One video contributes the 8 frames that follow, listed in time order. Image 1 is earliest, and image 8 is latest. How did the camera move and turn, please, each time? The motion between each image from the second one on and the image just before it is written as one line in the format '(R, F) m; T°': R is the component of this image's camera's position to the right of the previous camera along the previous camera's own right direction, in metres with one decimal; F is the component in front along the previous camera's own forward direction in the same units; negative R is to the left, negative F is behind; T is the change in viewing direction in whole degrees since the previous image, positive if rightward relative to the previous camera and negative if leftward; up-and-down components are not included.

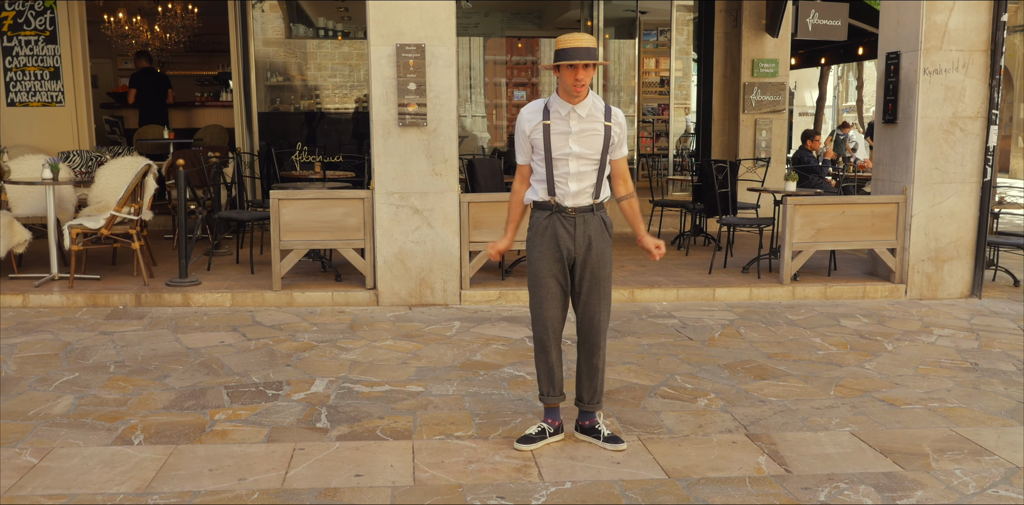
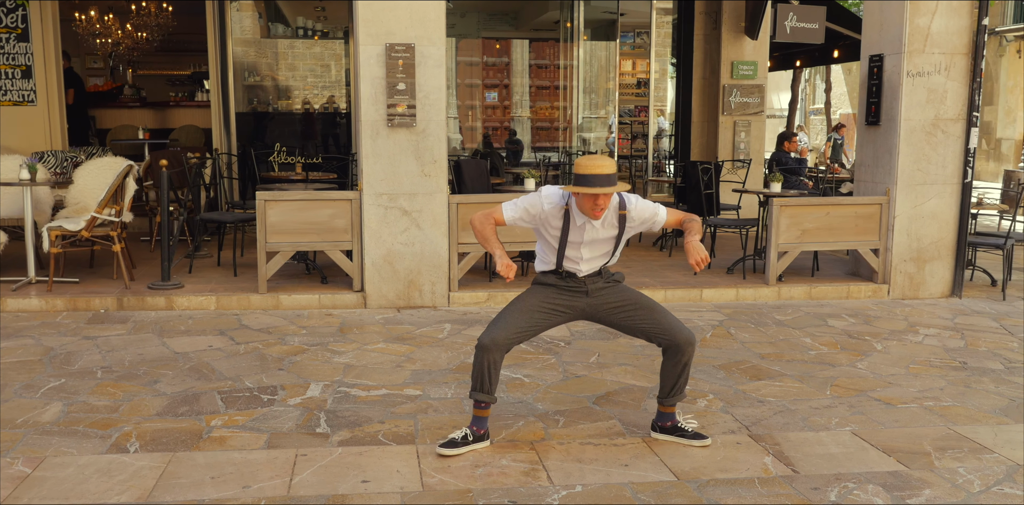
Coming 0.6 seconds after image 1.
(-0.2, 0.0) m; +2°
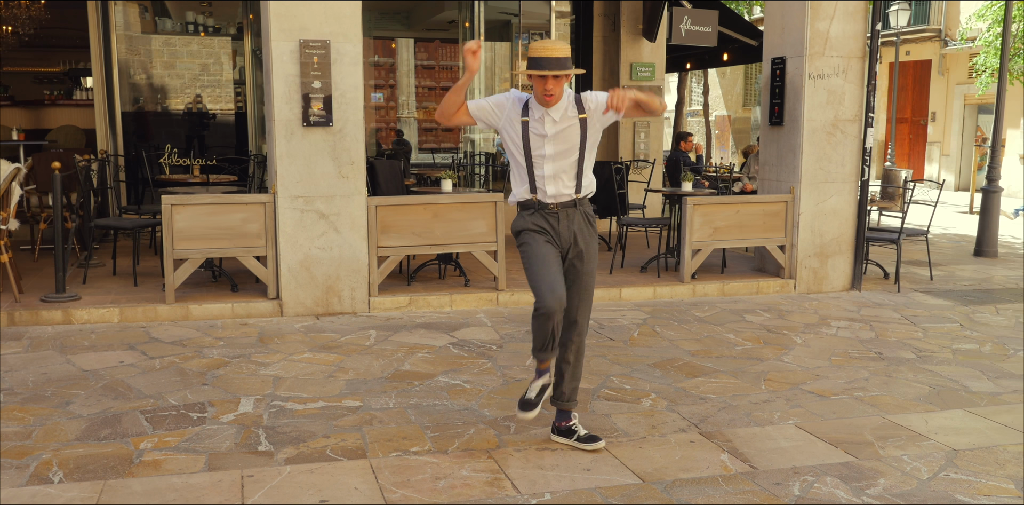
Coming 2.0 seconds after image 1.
(-0.4, +0.2) m; +8°
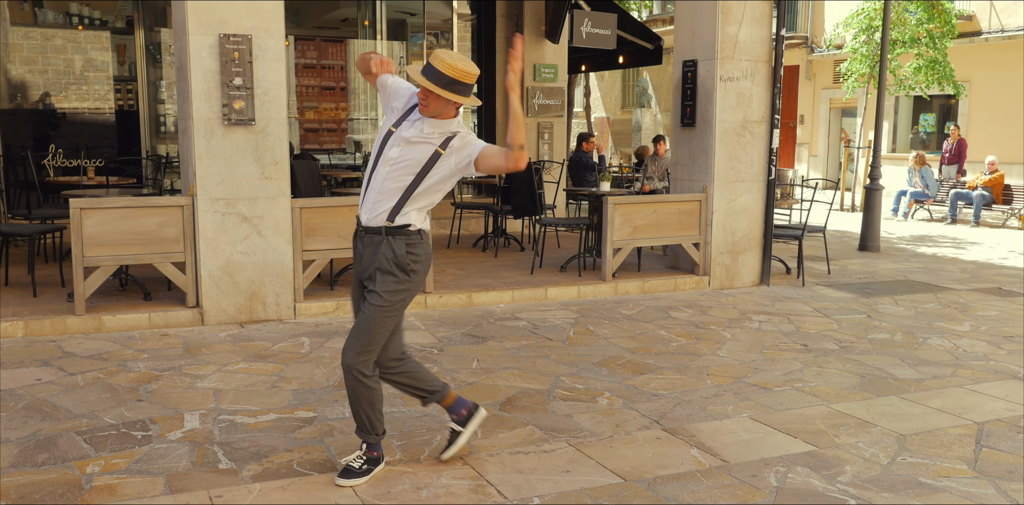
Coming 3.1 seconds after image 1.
(-0.5, +0.1) m; +8°
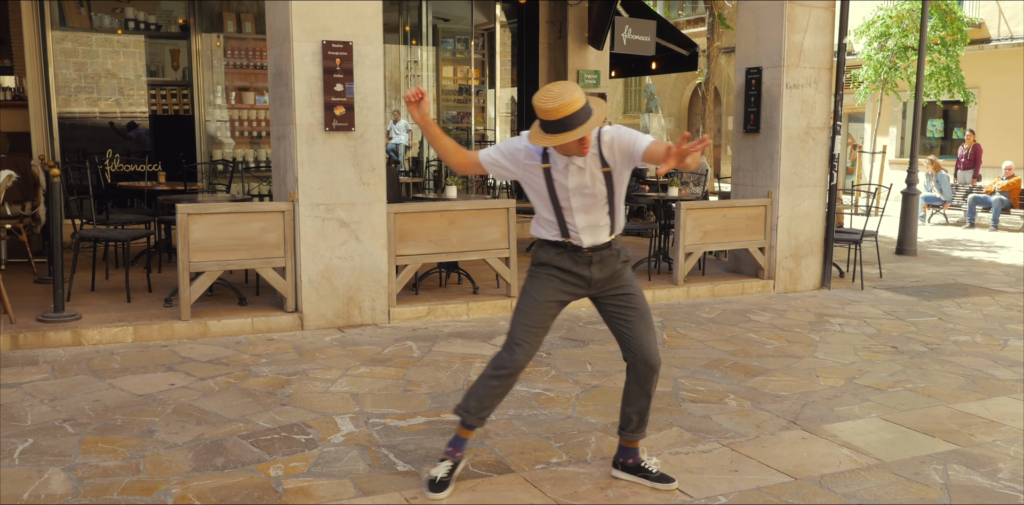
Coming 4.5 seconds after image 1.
(-0.9, -0.1) m; +1°
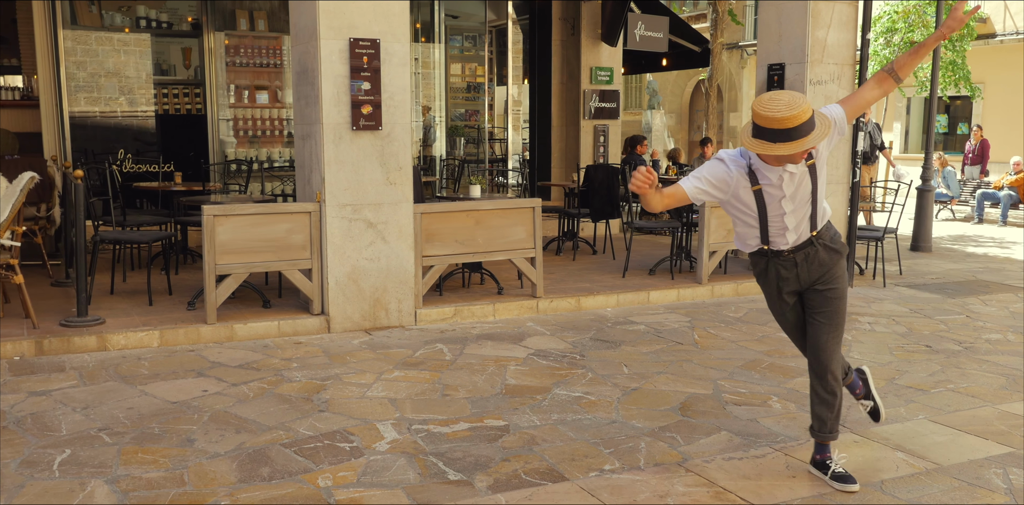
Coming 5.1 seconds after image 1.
(-0.3, +0.1) m; 0°
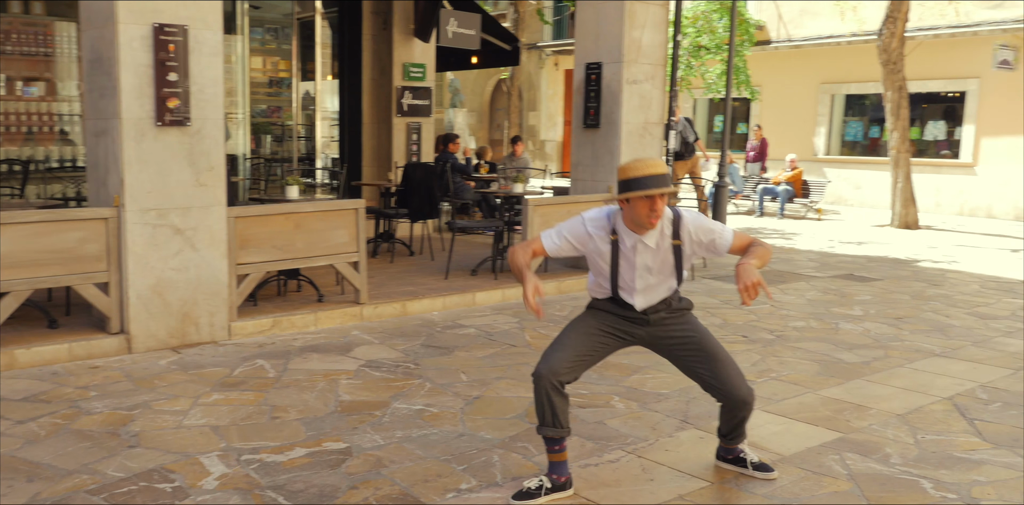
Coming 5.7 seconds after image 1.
(-0.2, +0.3) m; +13°
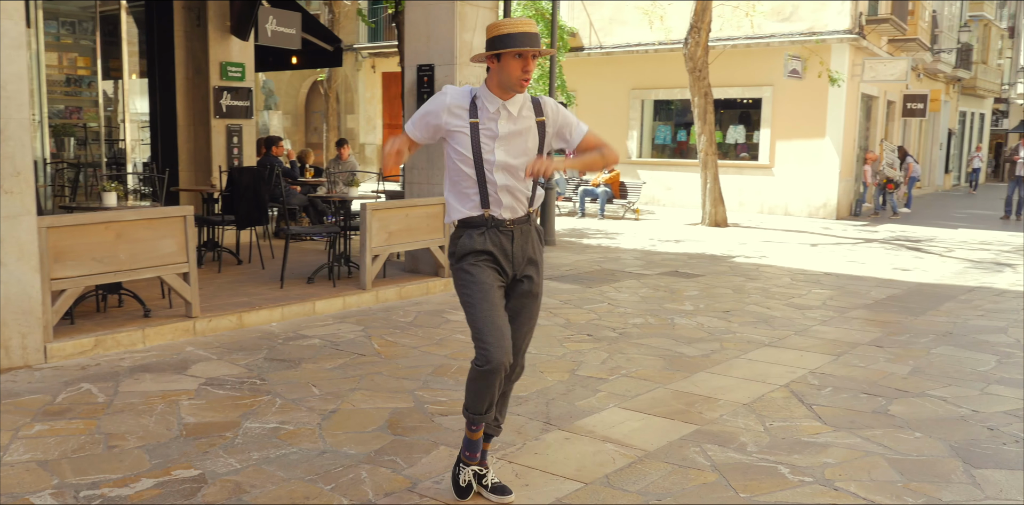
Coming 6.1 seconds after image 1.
(-0.2, +0.1) m; +12°
